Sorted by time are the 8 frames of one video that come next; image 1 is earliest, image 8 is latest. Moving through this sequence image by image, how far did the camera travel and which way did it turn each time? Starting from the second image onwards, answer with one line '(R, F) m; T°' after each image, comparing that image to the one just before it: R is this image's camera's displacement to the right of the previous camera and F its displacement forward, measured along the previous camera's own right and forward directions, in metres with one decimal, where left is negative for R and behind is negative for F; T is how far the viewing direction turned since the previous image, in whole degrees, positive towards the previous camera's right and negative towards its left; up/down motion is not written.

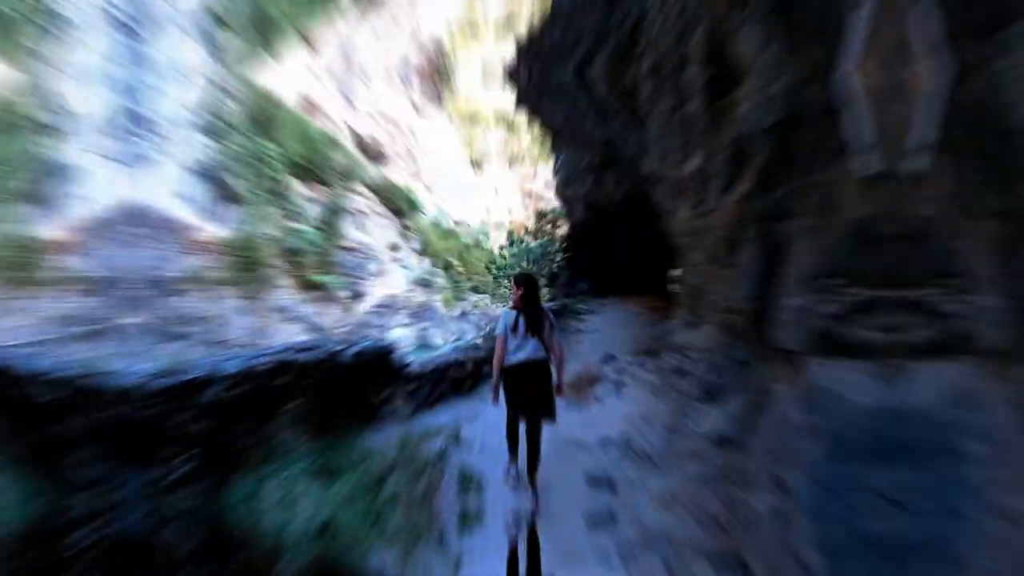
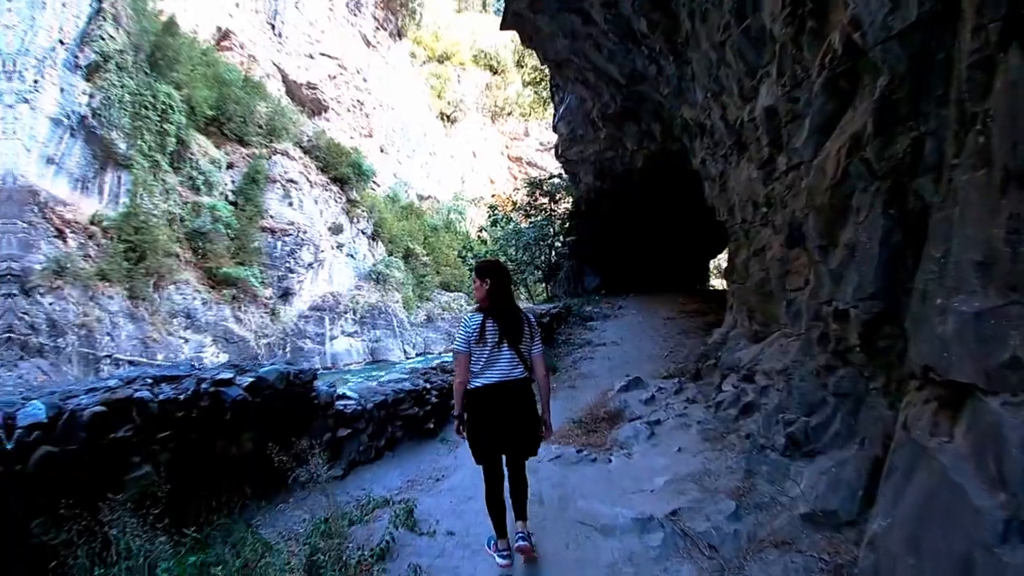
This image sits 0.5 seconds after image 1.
(0.0, +1.6) m; +2°
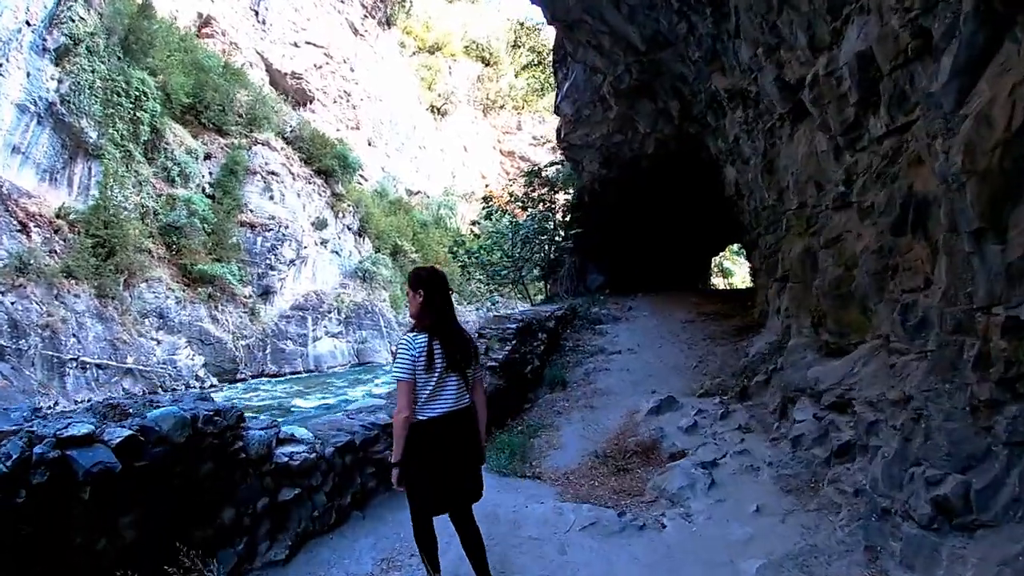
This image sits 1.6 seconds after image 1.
(0.0, +0.3) m; +1°
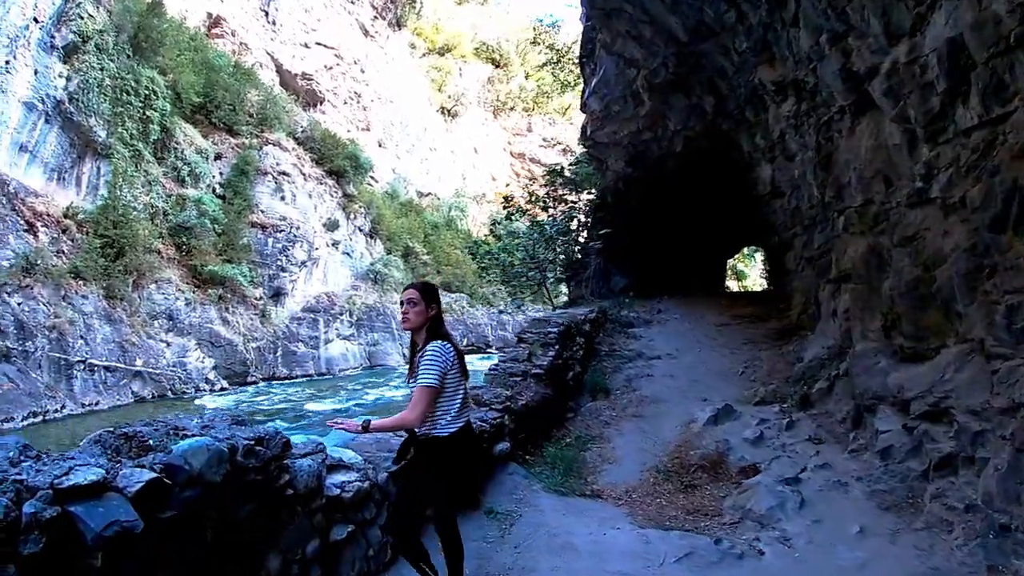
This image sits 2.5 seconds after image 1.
(-0.1, 0.0) m; 0°
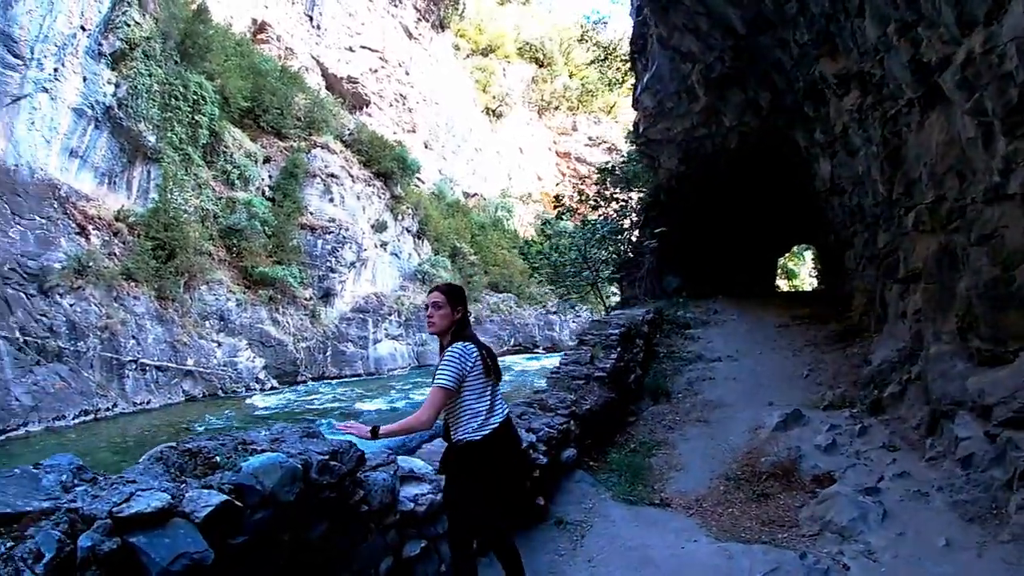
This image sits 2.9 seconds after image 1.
(0.0, 0.0) m; -3°
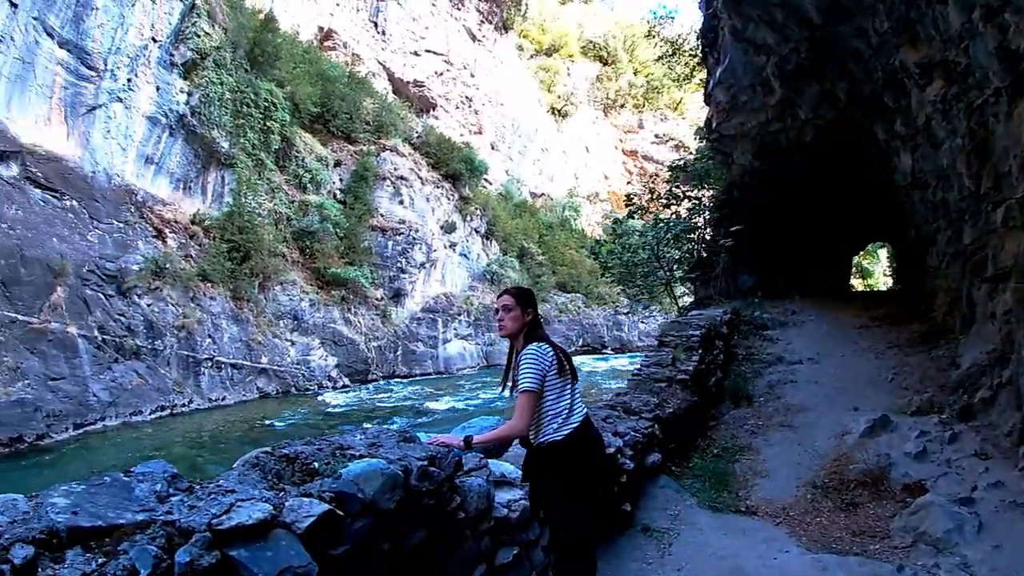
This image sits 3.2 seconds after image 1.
(0.0, 0.0) m; -4°
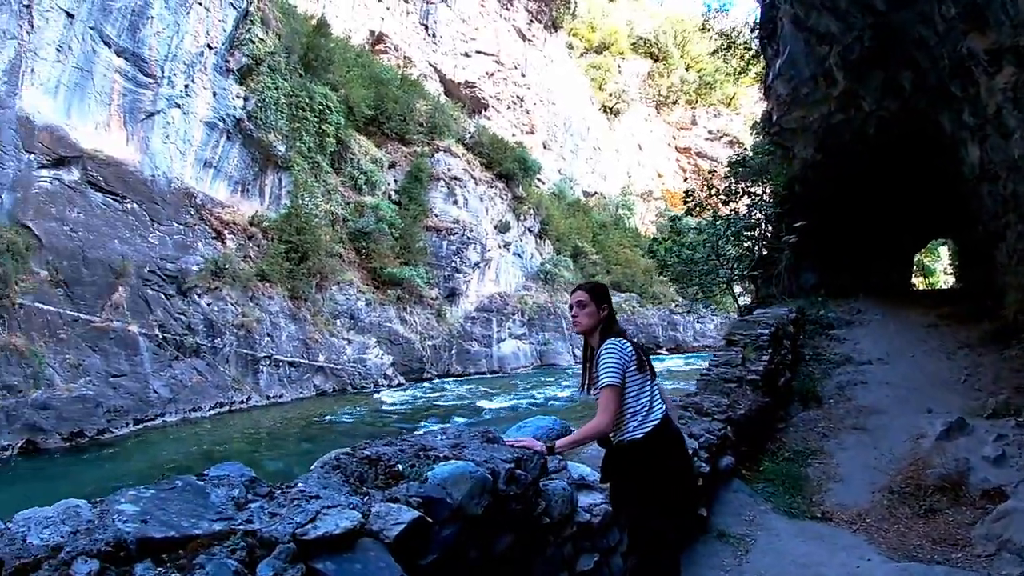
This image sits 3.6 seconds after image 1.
(0.0, 0.0) m; -3°
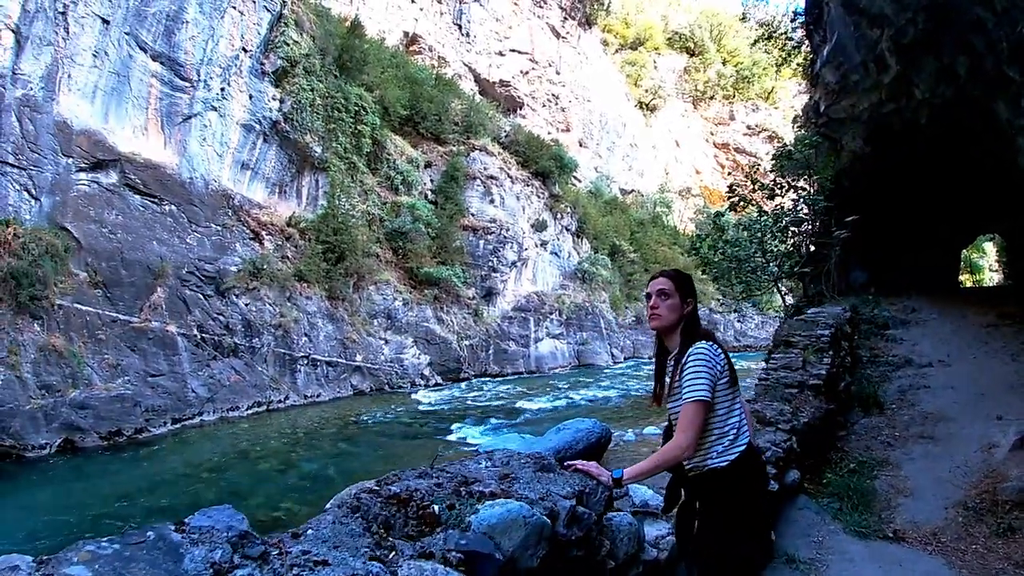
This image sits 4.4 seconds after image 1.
(0.0, 0.0) m; -2°
